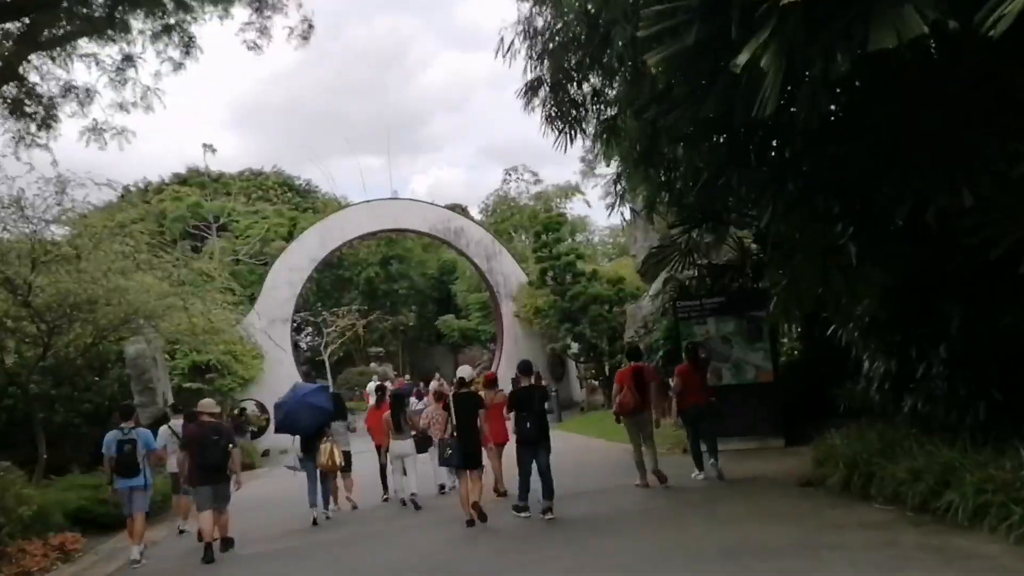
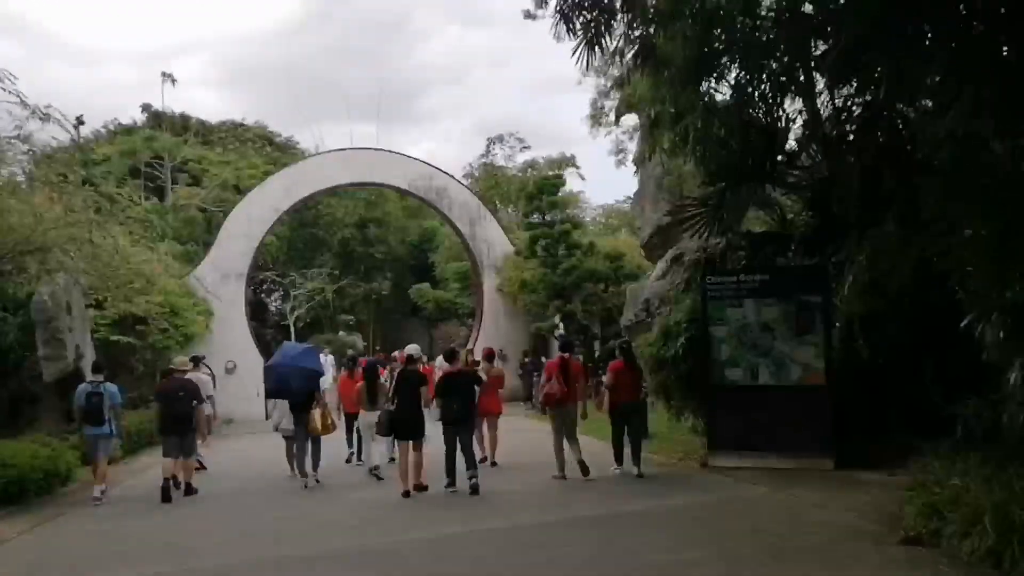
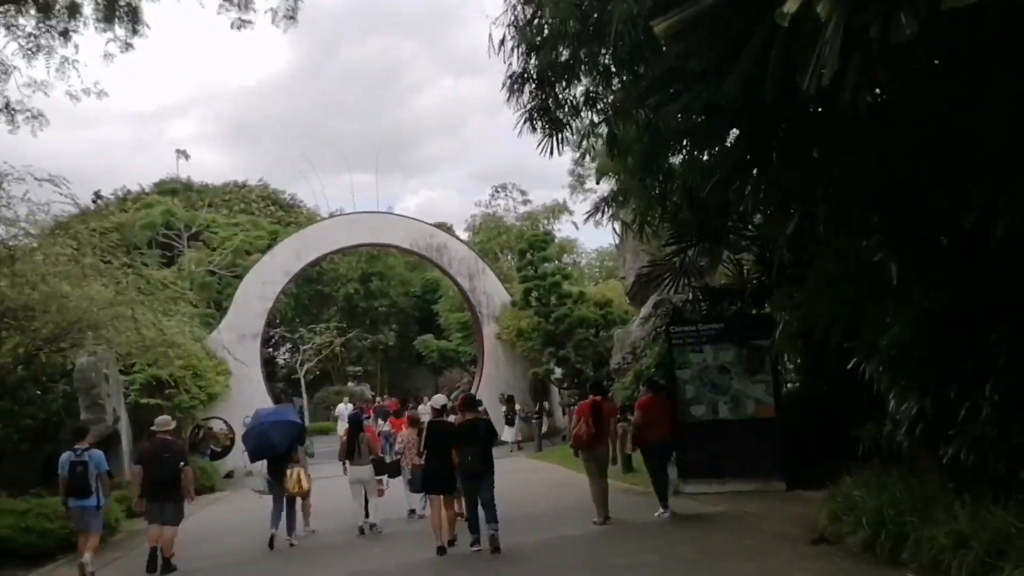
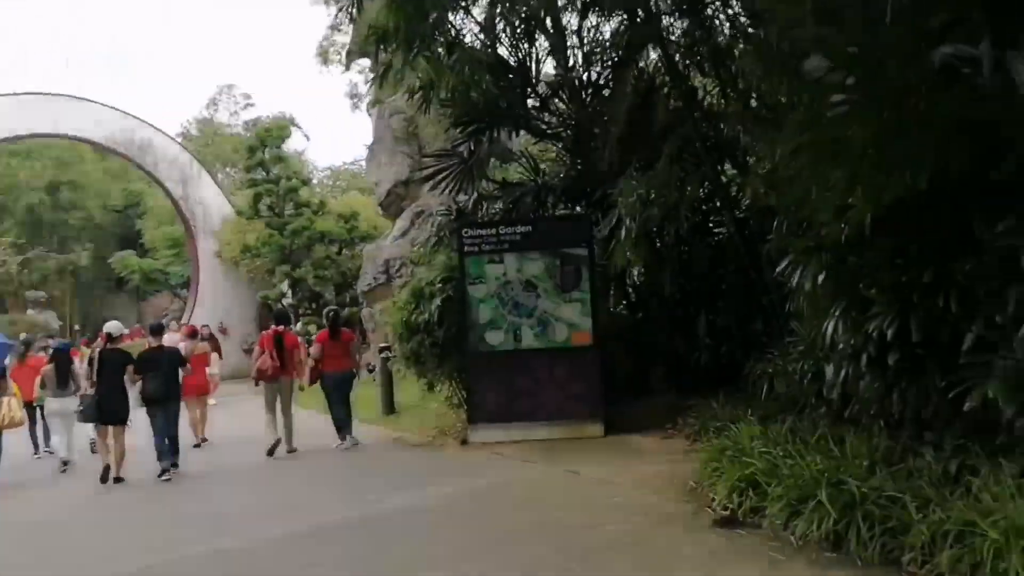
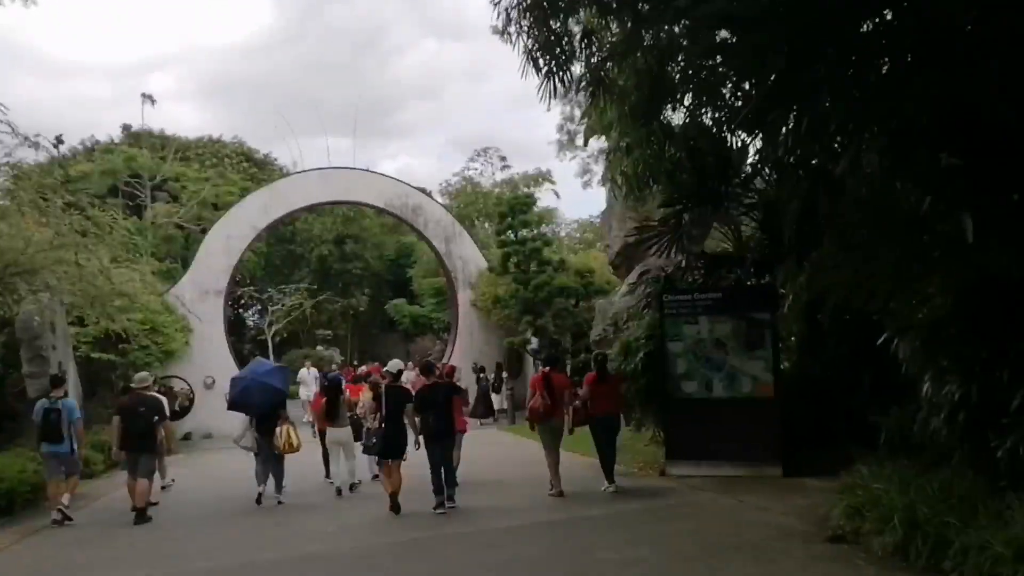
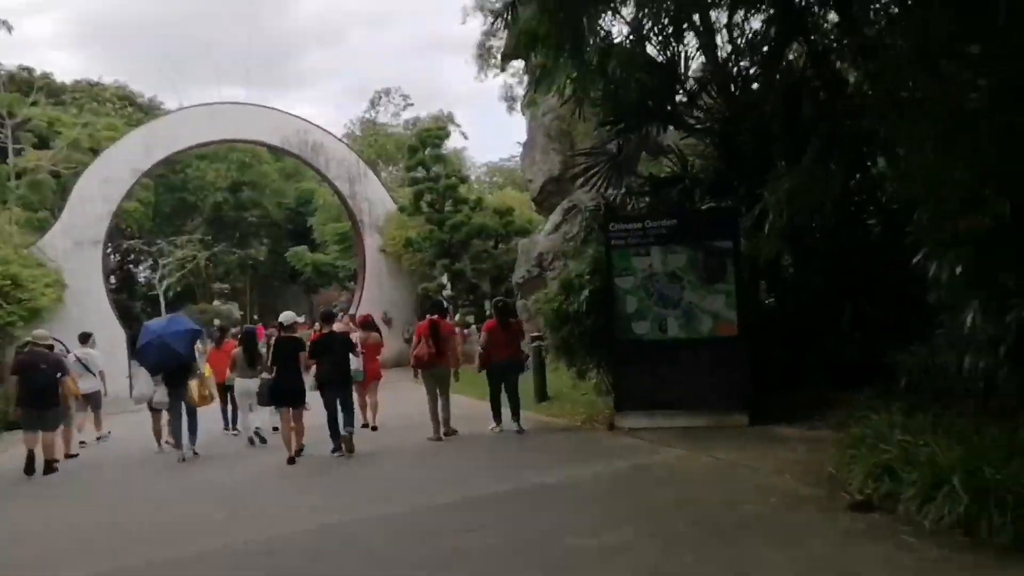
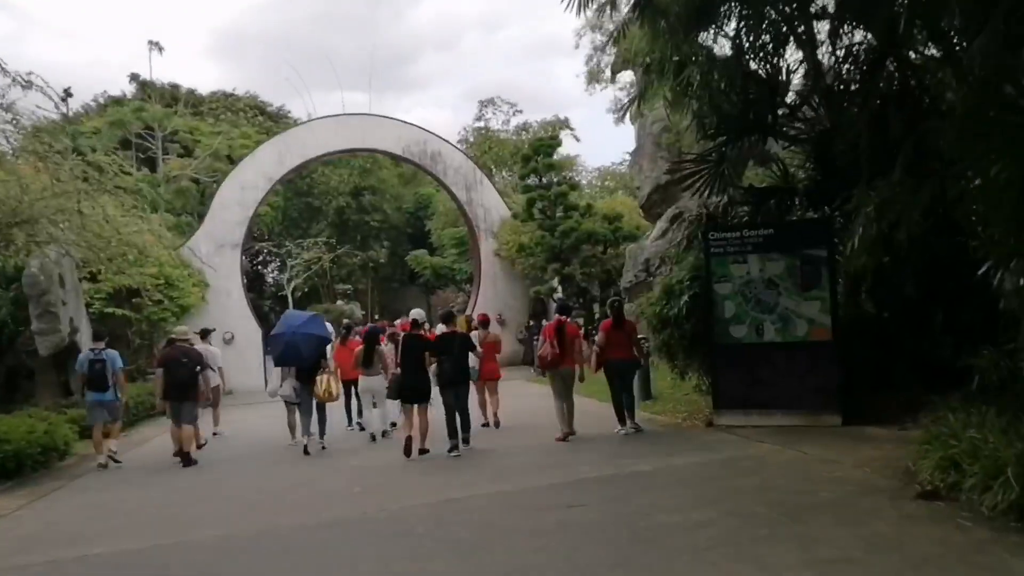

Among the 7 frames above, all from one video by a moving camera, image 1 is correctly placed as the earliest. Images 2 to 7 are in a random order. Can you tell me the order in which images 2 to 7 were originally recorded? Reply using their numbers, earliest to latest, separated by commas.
3, 5, 2, 7, 6, 4
